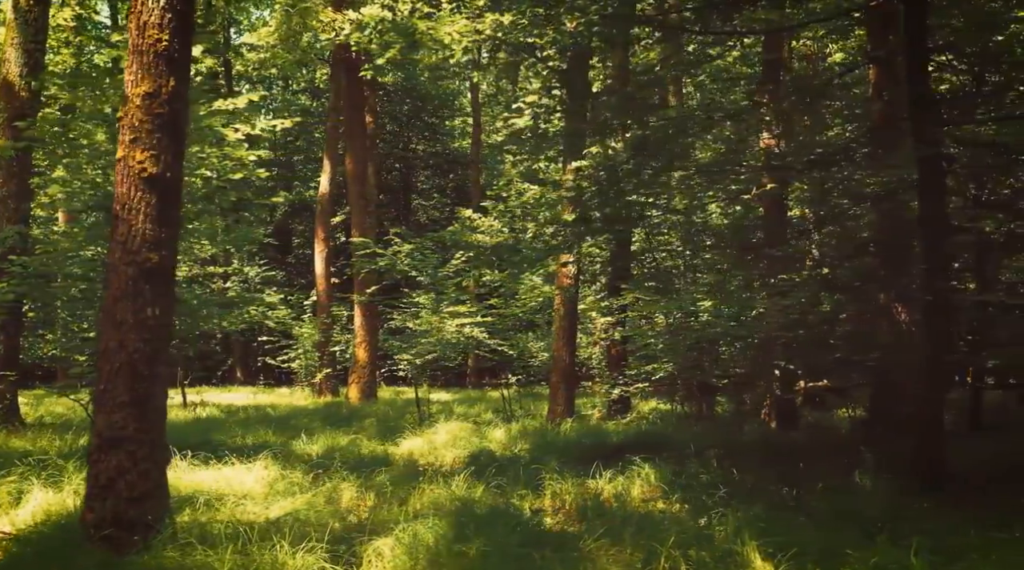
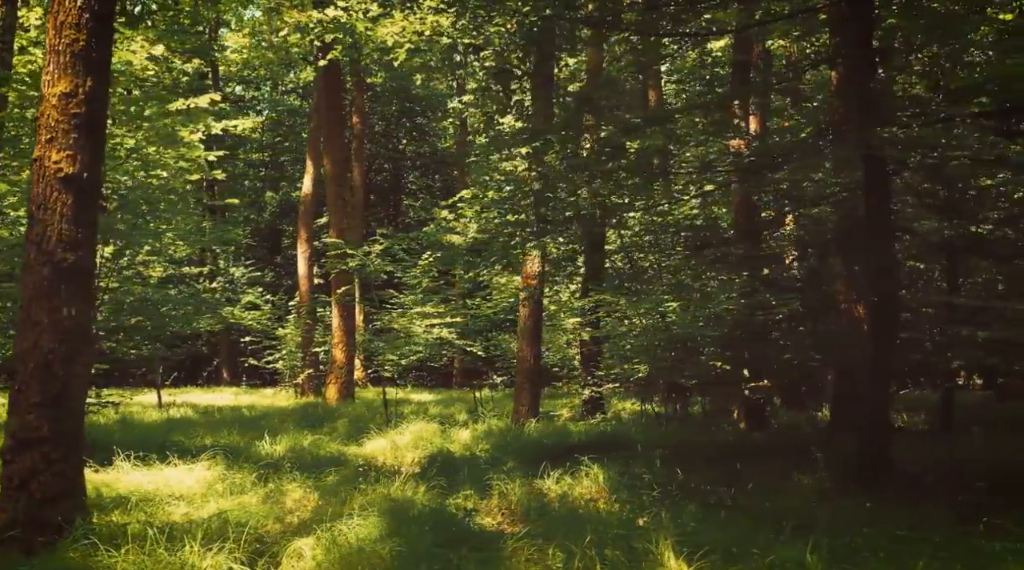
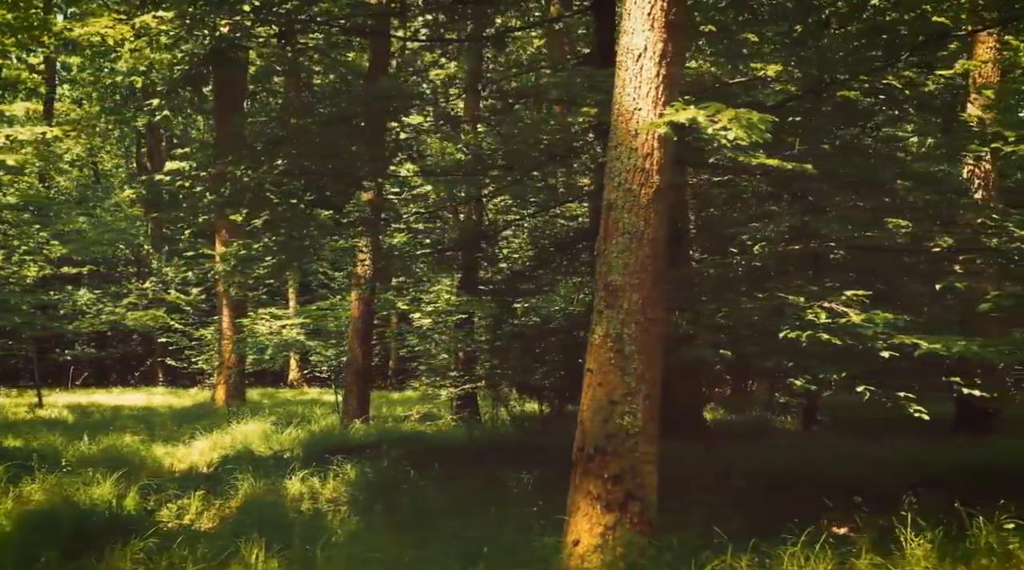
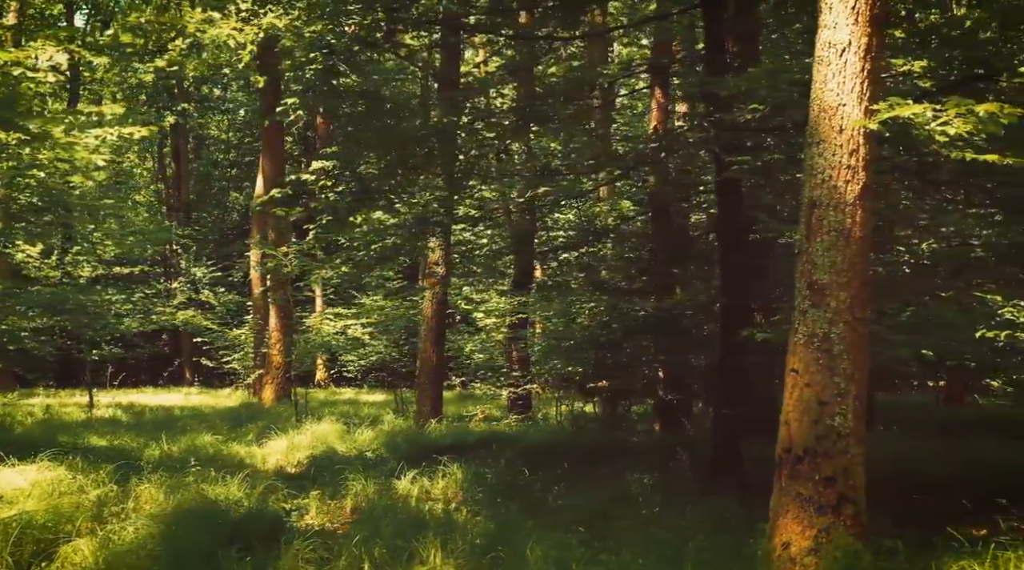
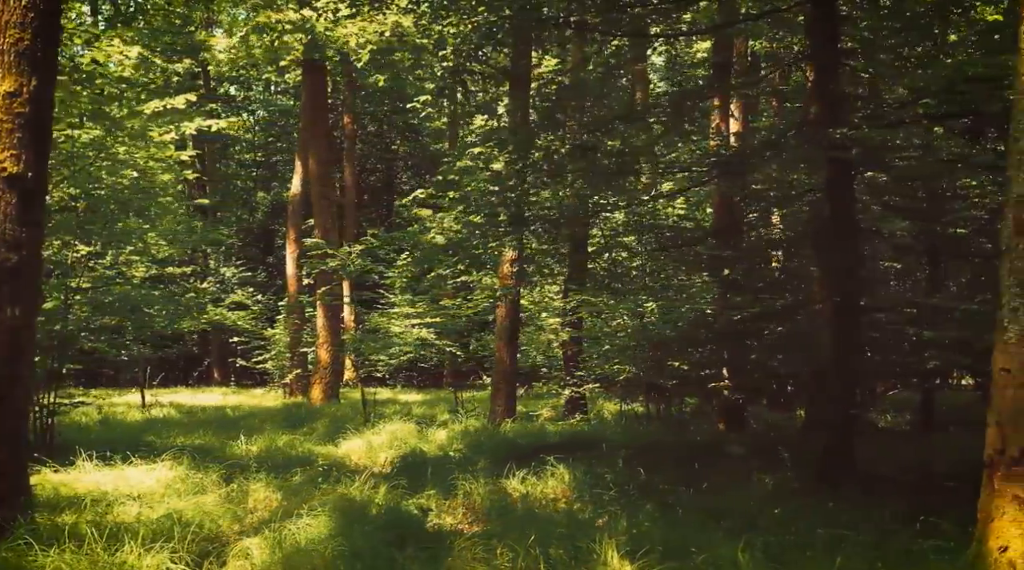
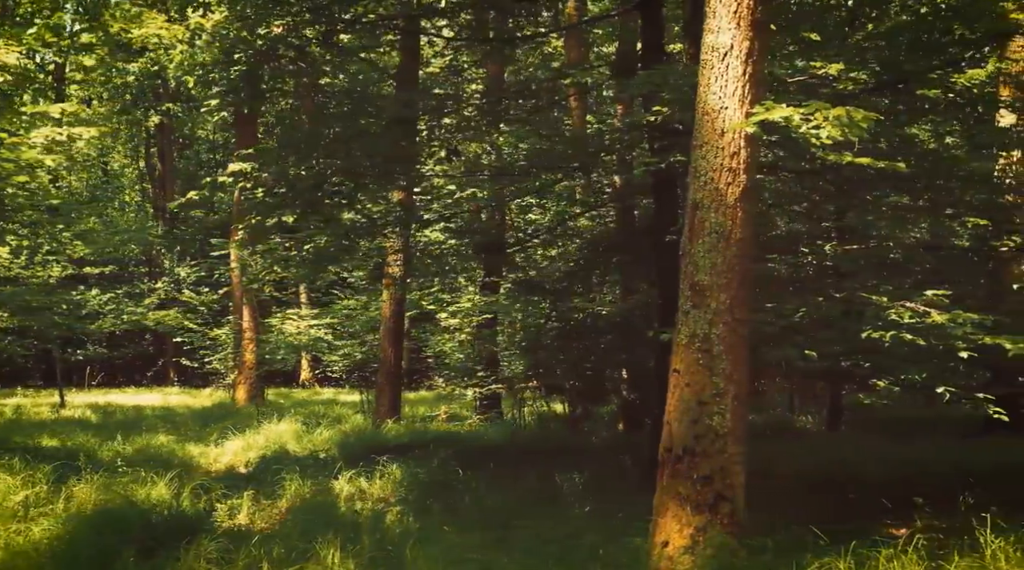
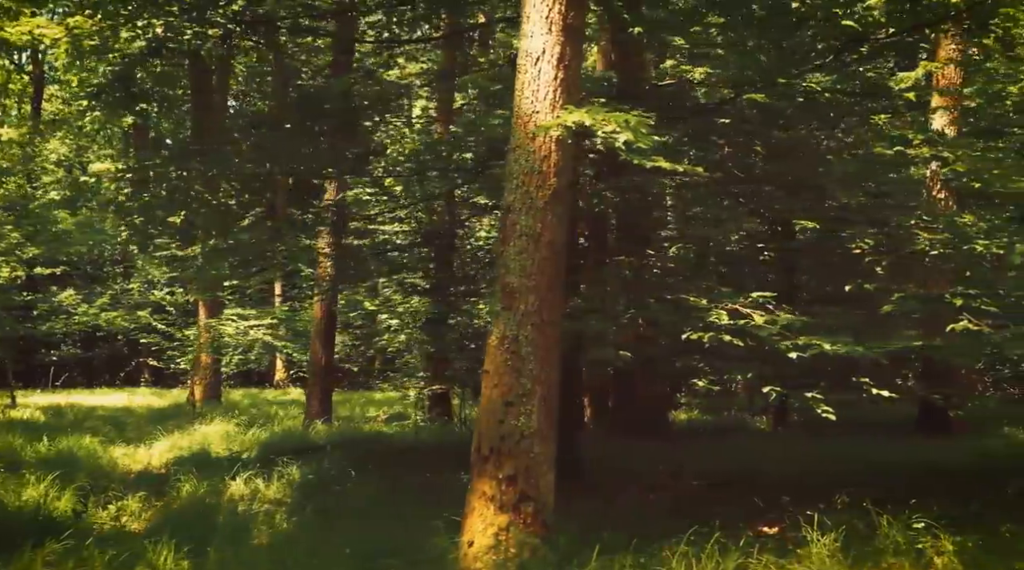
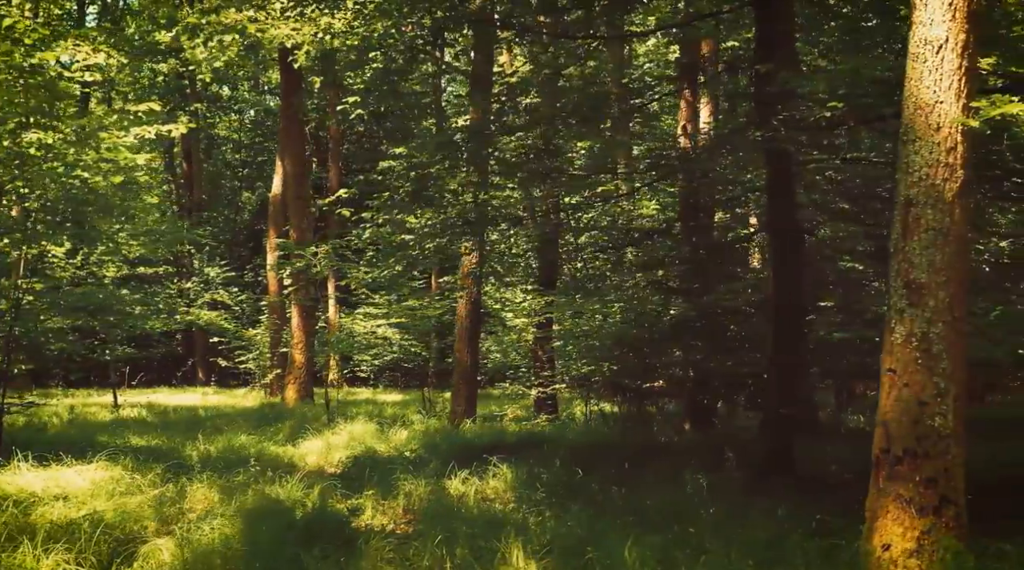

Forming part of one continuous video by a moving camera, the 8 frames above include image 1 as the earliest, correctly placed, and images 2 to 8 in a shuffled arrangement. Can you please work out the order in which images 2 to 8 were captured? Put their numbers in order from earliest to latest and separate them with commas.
2, 5, 8, 4, 6, 3, 7
